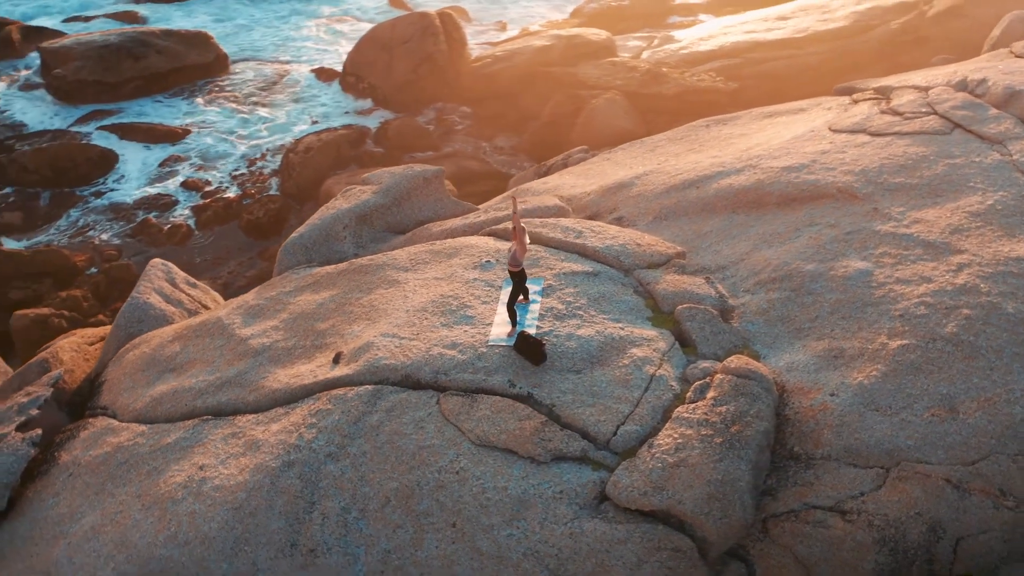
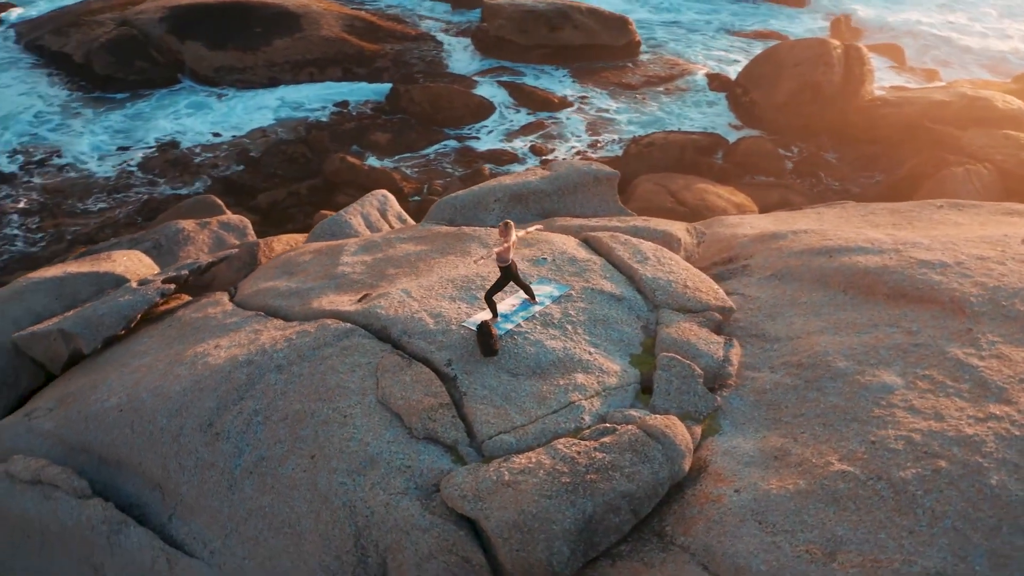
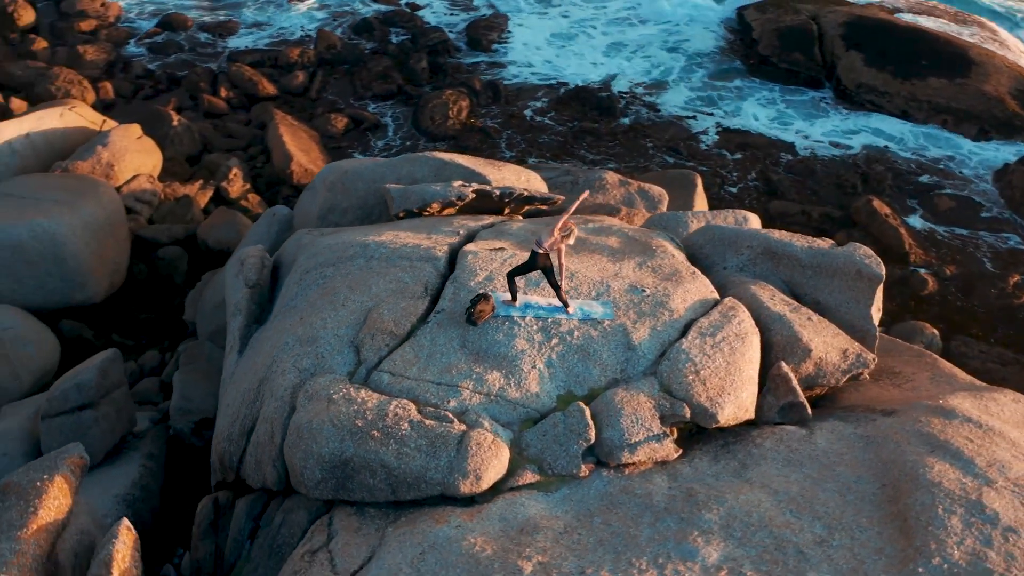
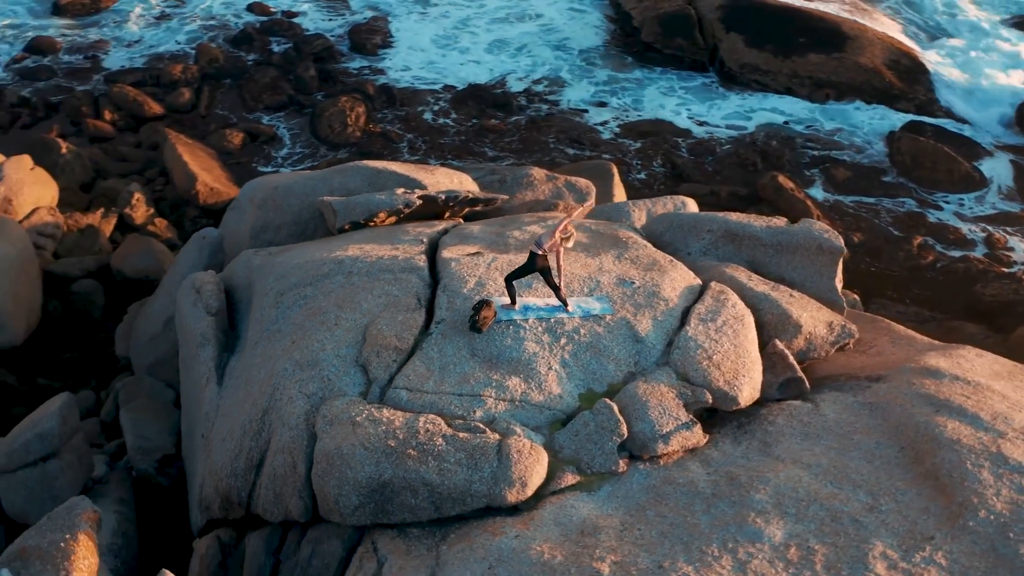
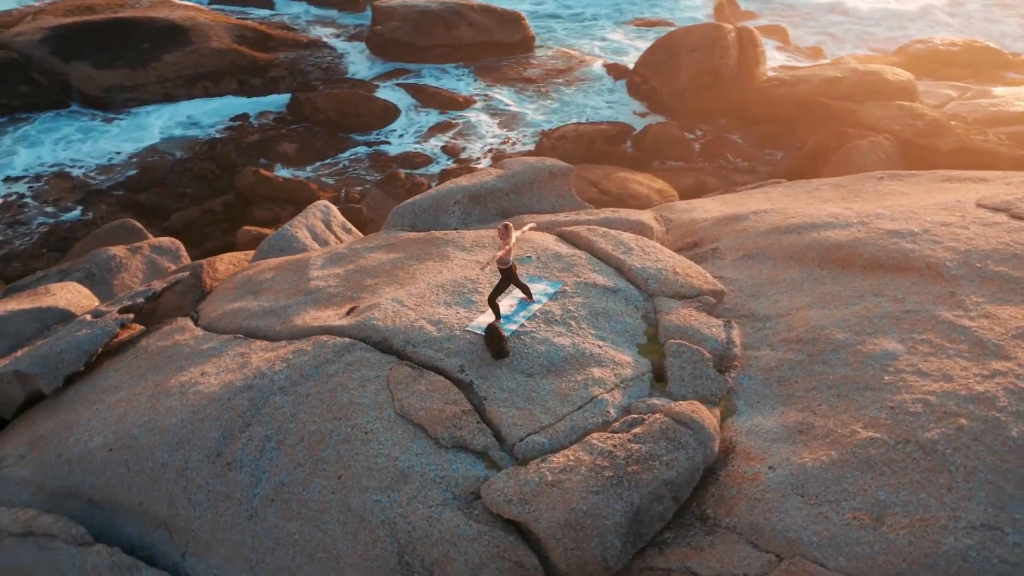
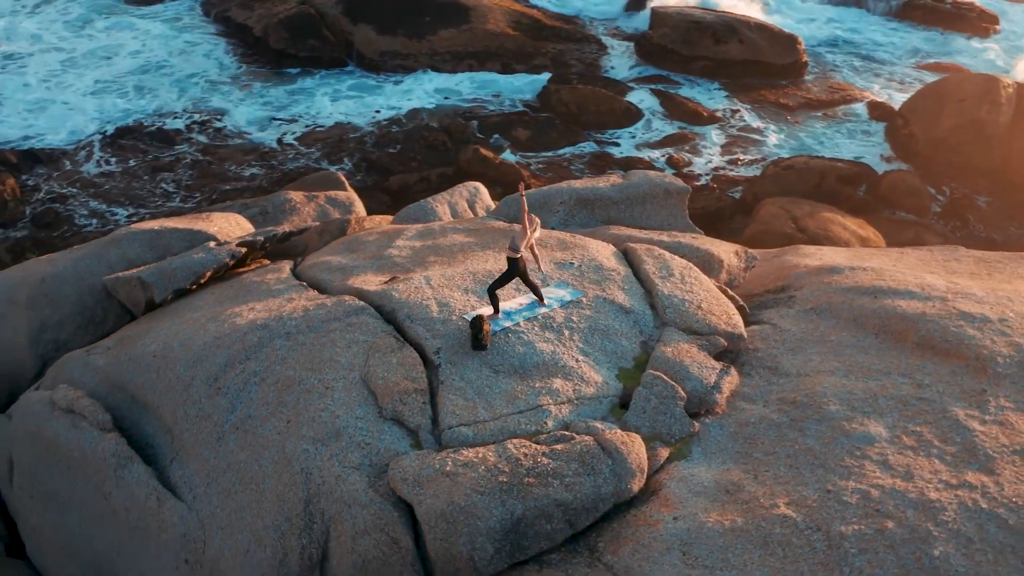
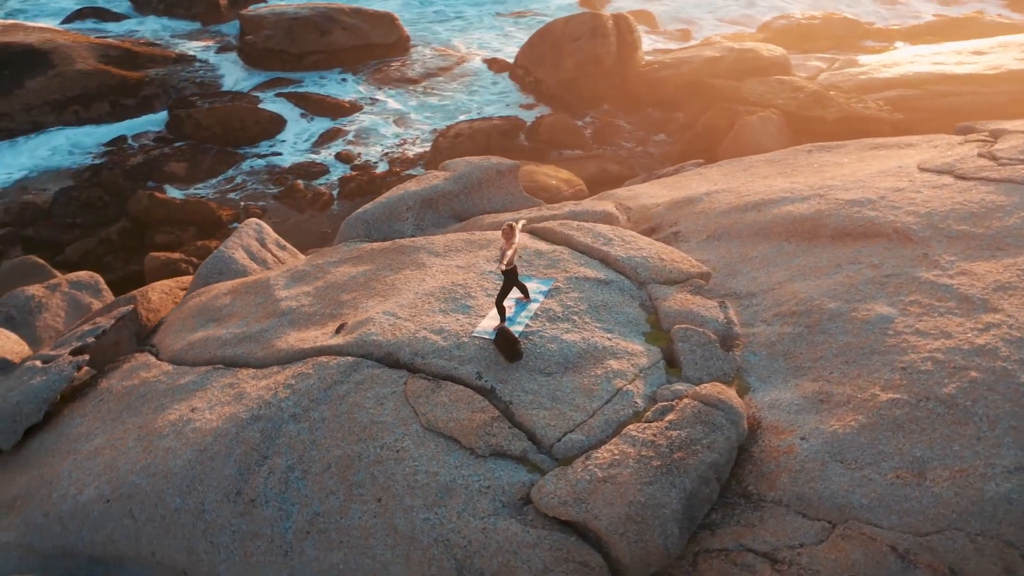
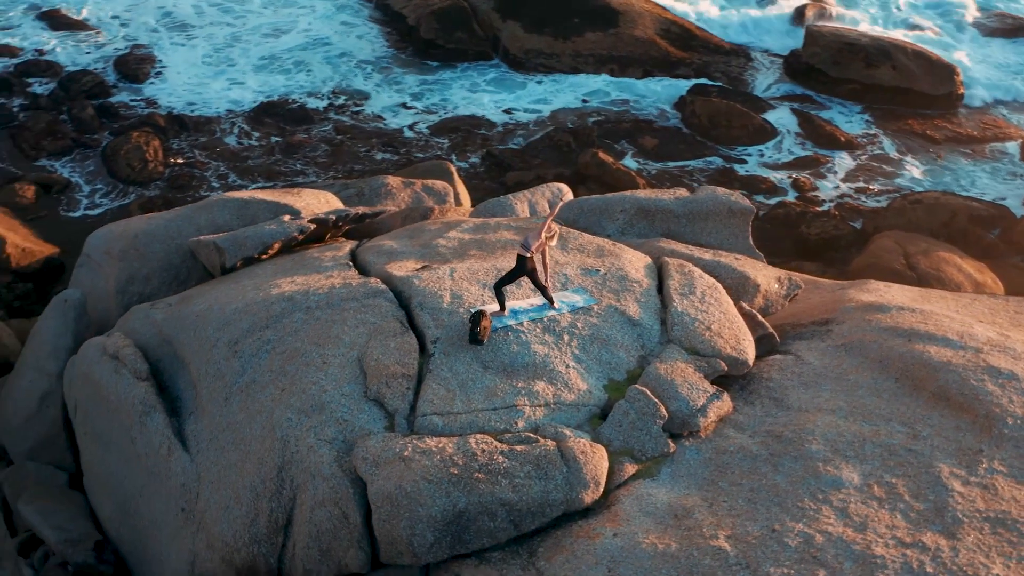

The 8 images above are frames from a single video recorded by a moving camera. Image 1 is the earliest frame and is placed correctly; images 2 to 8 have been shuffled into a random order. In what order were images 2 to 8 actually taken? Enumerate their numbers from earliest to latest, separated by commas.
7, 5, 2, 6, 8, 4, 3
